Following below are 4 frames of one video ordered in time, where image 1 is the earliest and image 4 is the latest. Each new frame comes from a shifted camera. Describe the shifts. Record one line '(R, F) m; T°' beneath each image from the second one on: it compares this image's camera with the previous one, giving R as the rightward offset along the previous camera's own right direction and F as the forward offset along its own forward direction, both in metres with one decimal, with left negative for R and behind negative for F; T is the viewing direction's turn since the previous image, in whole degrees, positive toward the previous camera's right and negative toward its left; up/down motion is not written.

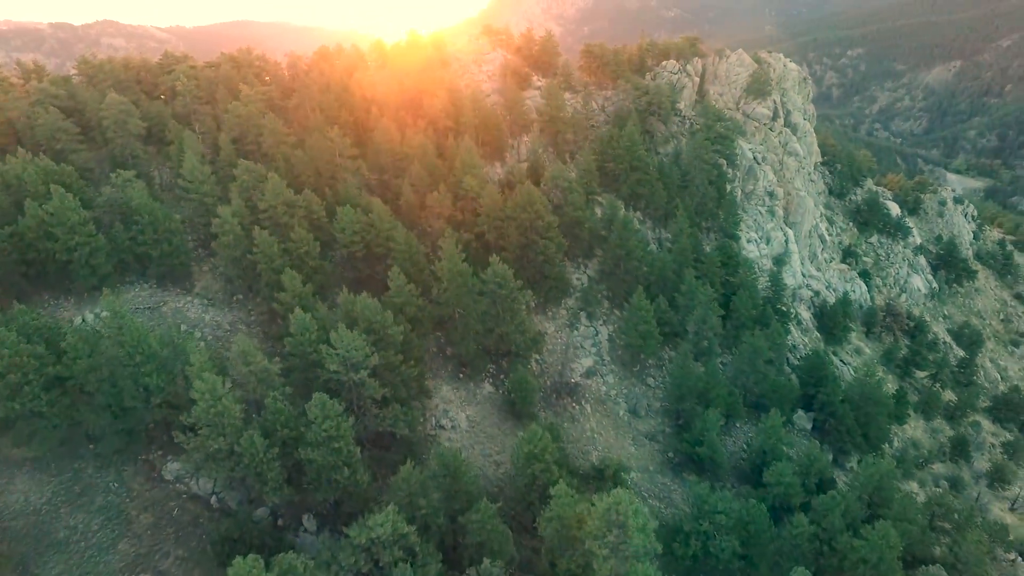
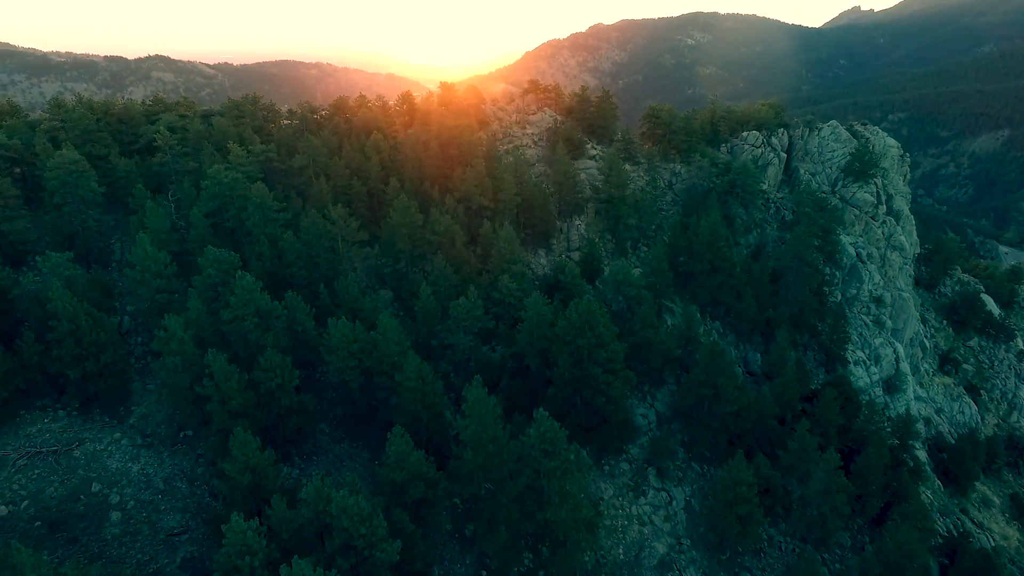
(-2.2, +15.1) m; -2°
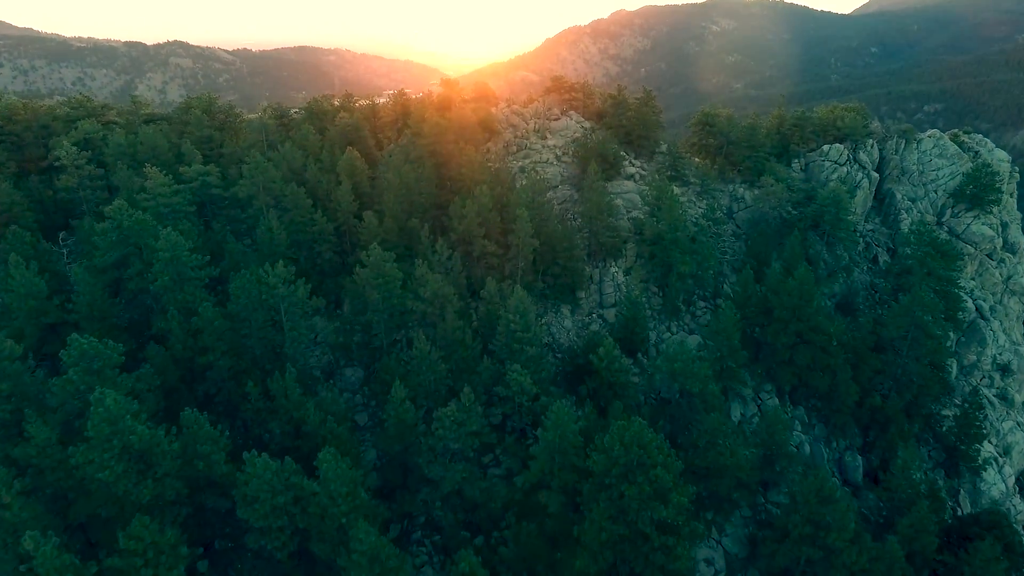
(+0.2, +14.7) m; -2°
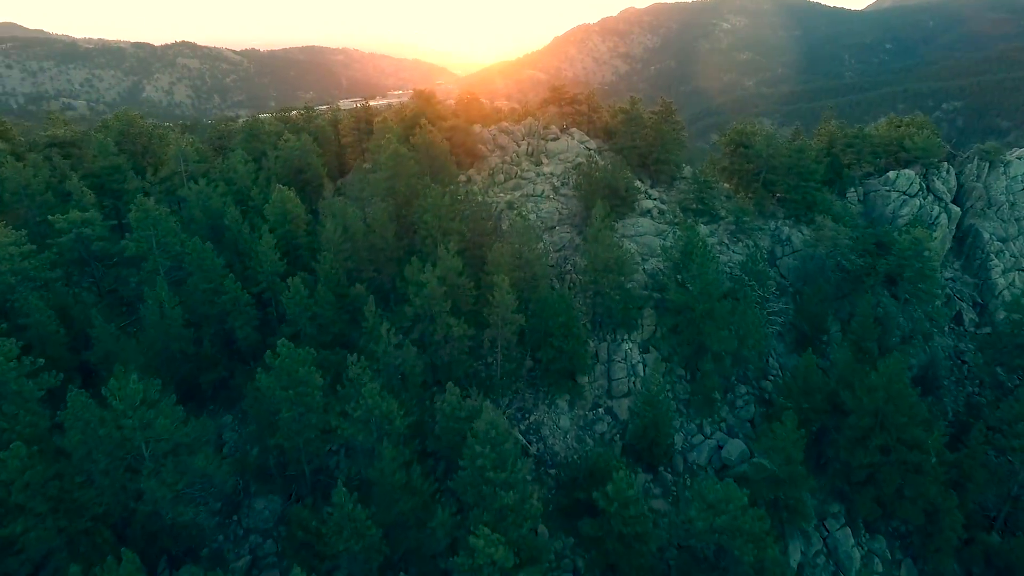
(+1.6, +11.2) m; -1°
